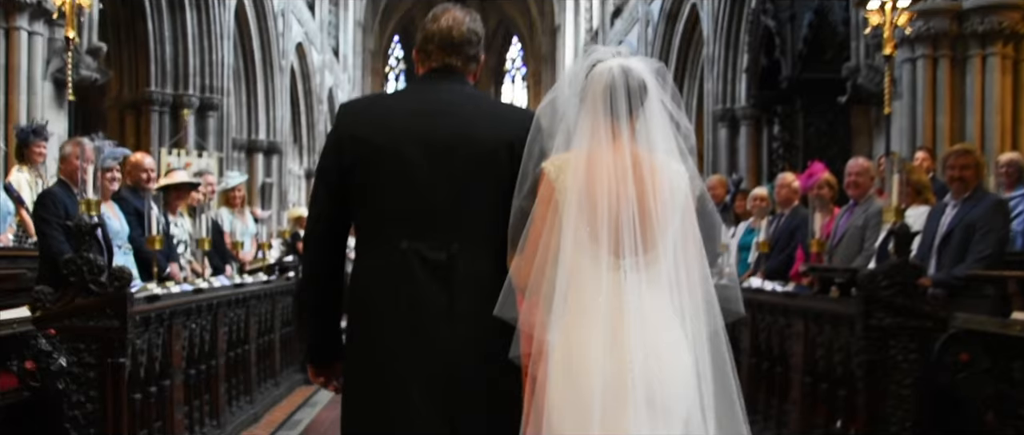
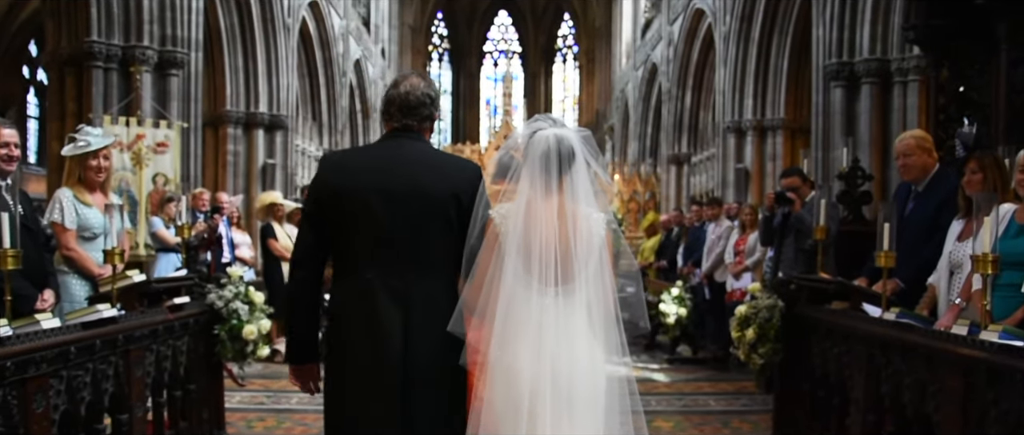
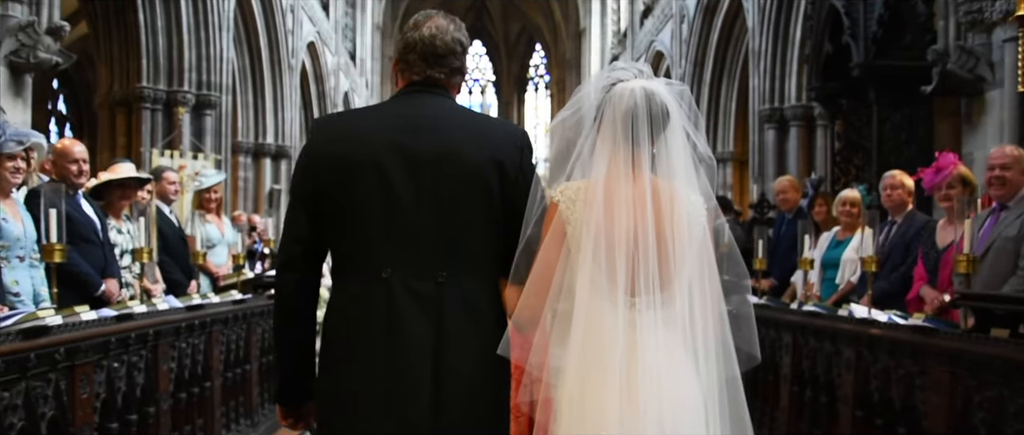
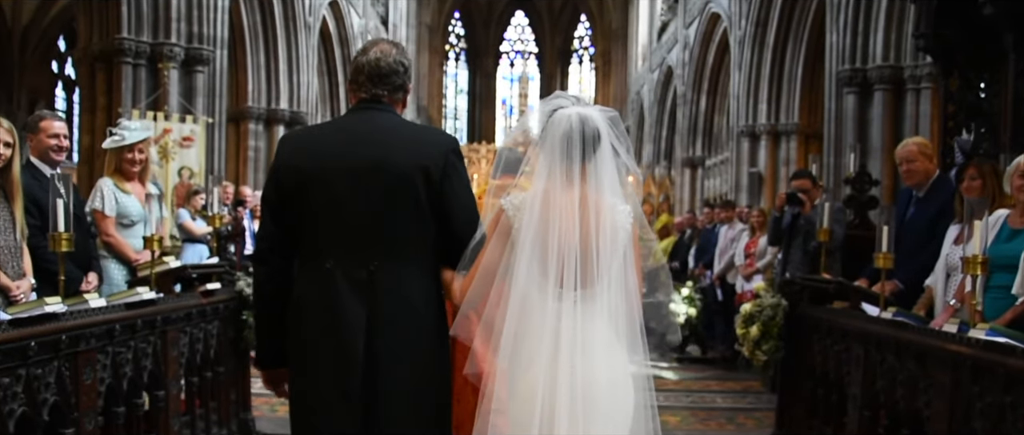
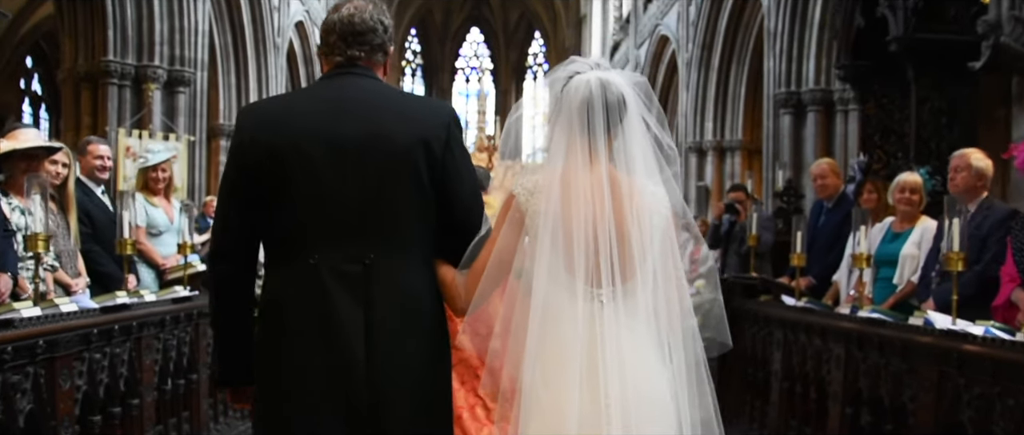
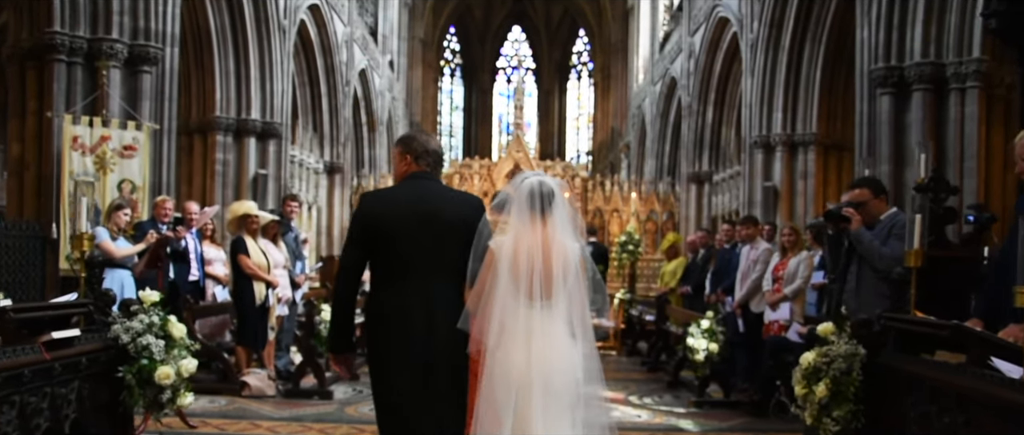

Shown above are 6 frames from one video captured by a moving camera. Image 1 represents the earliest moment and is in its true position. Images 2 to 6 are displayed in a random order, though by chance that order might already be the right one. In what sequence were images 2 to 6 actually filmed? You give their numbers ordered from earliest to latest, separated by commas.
3, 5, 4, 2, 6
